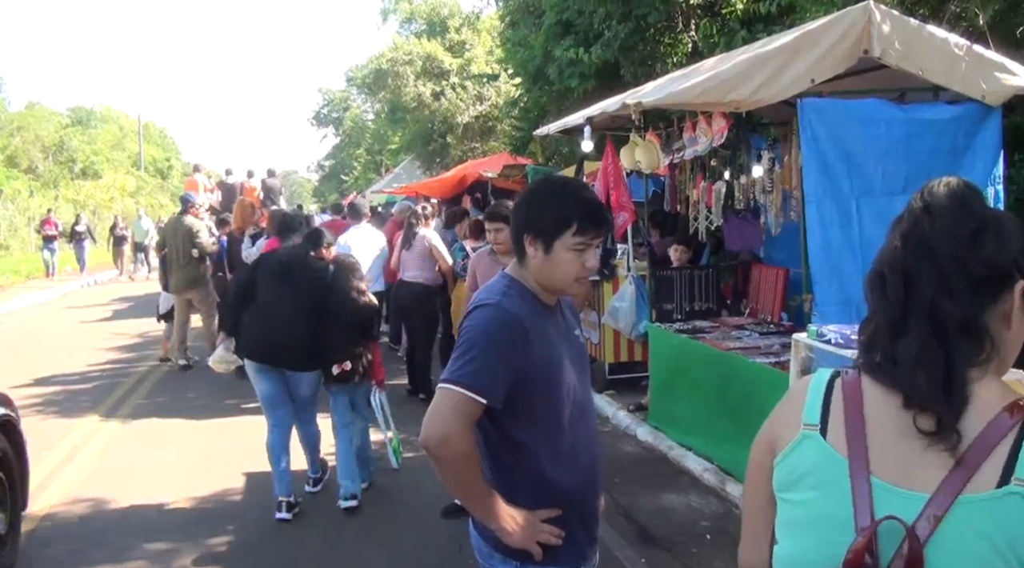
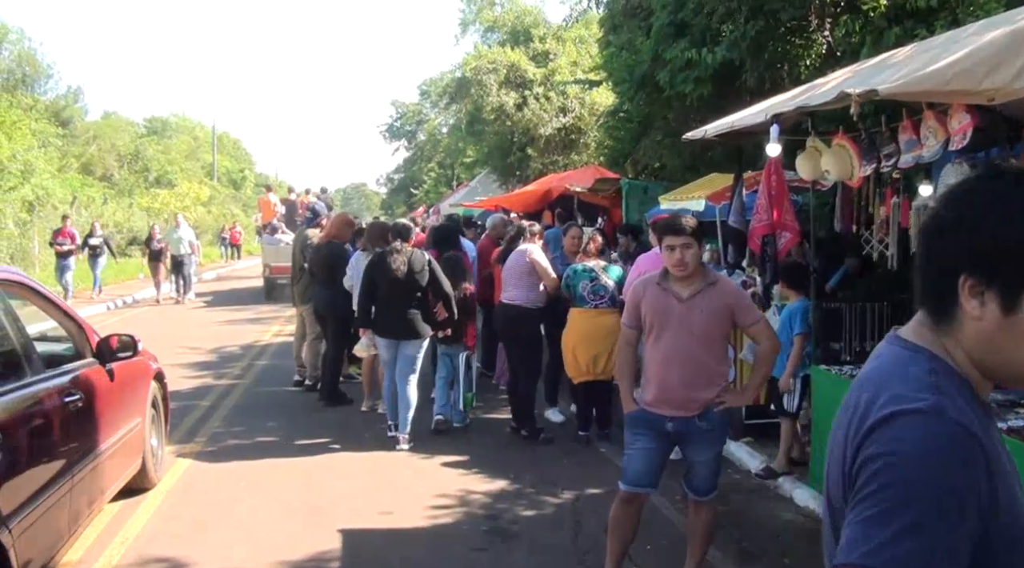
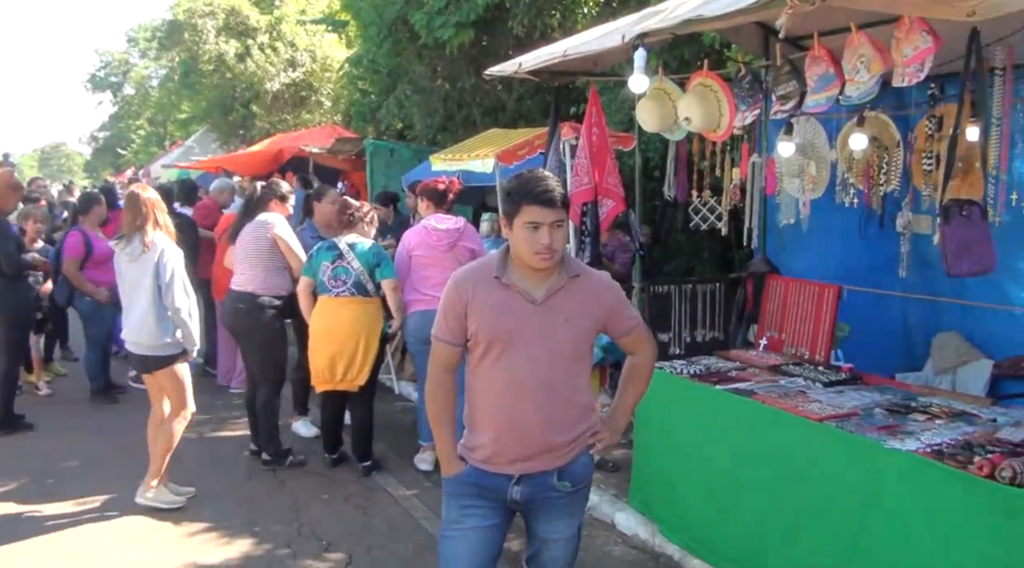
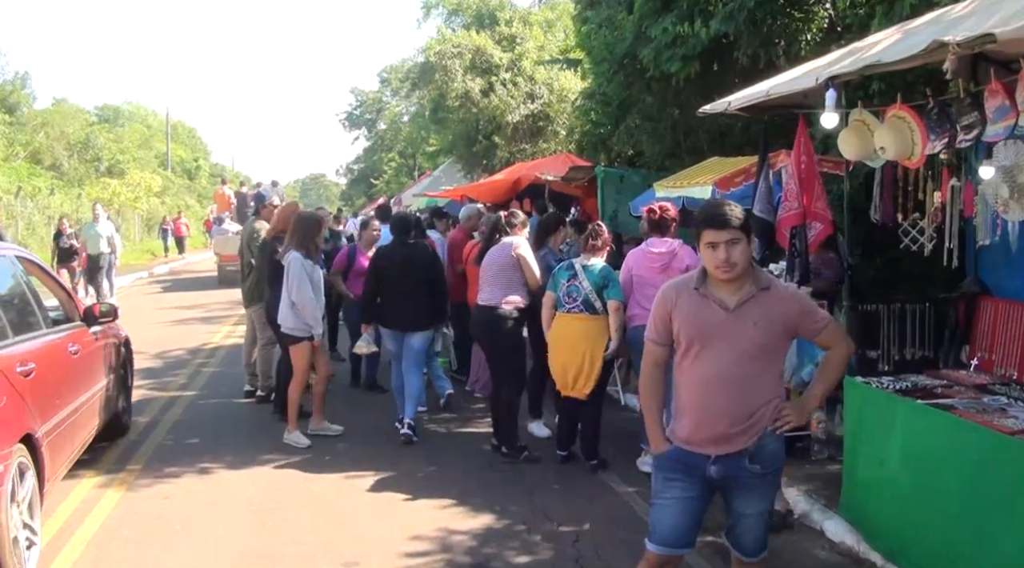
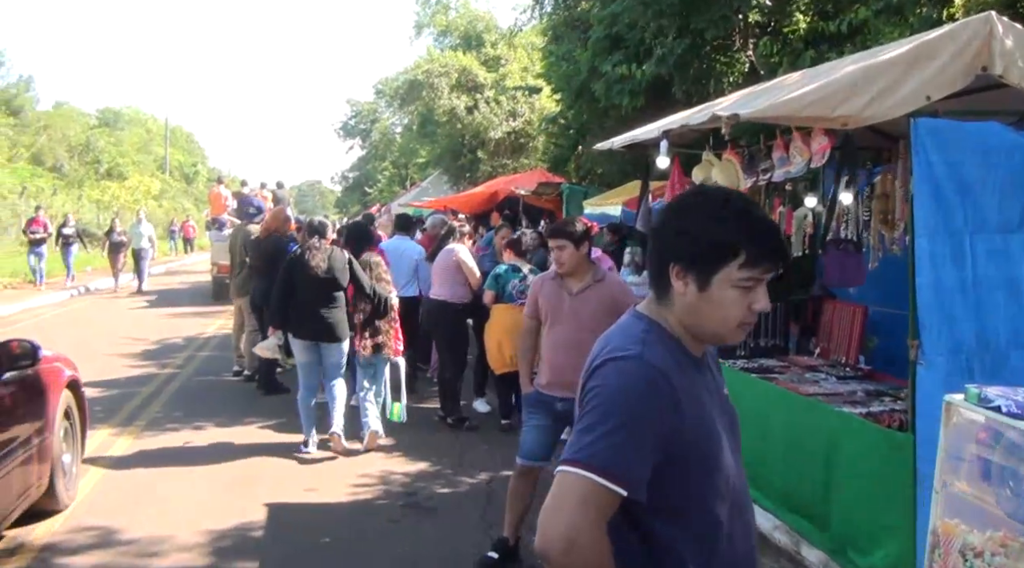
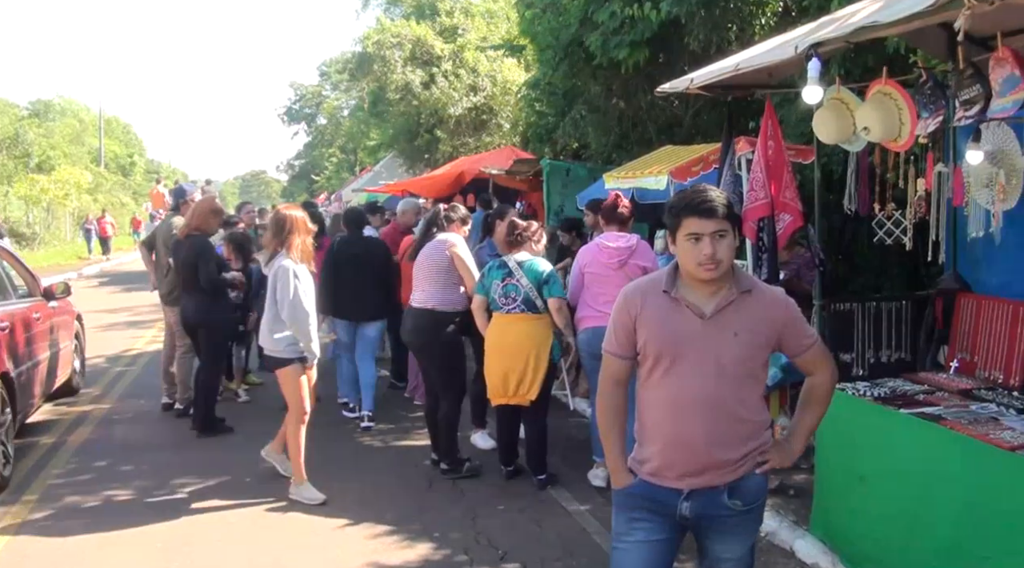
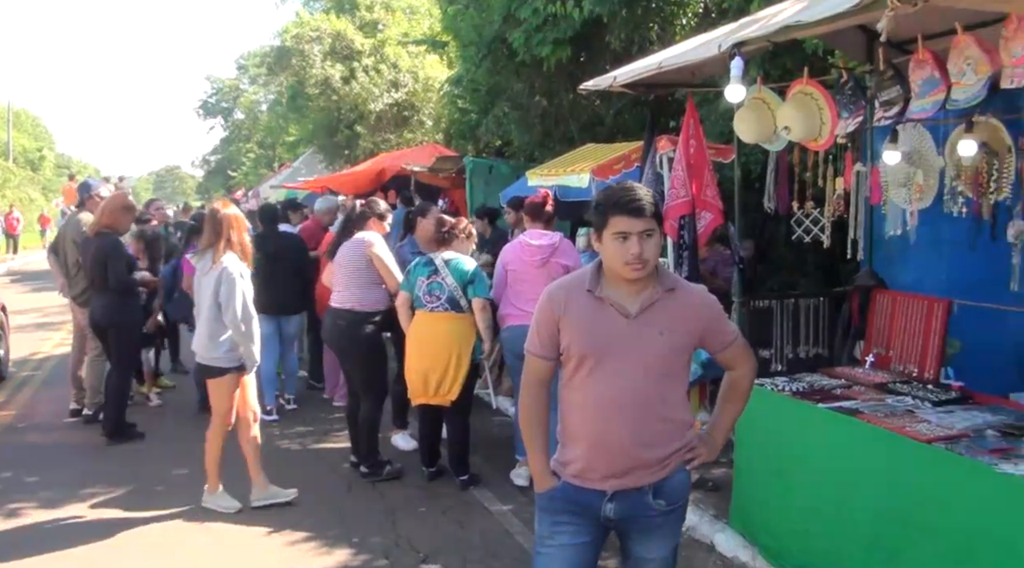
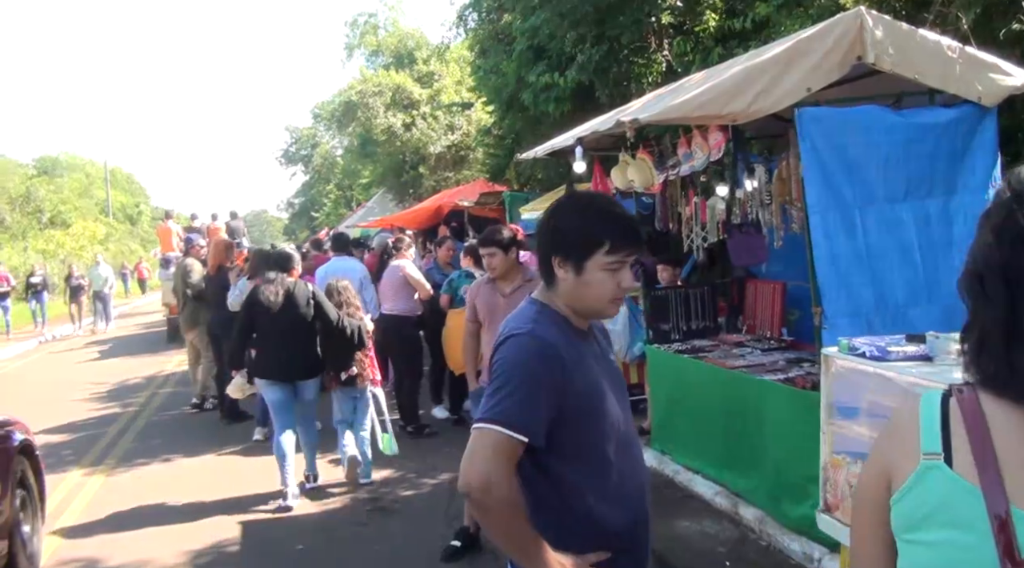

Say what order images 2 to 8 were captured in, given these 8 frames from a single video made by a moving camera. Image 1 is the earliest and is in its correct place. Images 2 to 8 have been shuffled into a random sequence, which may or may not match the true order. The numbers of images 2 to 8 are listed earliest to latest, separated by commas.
8, 5, 2, 4, 6, 7, 3
